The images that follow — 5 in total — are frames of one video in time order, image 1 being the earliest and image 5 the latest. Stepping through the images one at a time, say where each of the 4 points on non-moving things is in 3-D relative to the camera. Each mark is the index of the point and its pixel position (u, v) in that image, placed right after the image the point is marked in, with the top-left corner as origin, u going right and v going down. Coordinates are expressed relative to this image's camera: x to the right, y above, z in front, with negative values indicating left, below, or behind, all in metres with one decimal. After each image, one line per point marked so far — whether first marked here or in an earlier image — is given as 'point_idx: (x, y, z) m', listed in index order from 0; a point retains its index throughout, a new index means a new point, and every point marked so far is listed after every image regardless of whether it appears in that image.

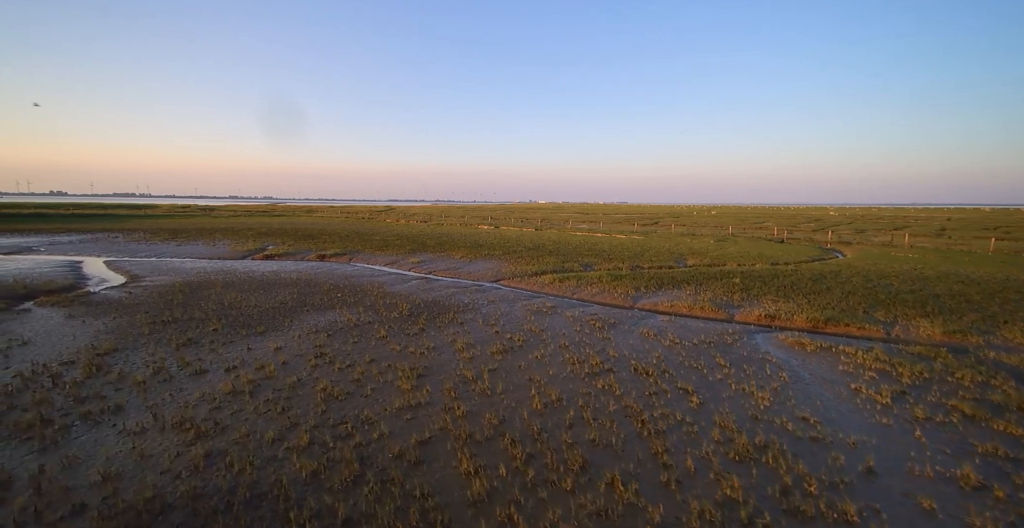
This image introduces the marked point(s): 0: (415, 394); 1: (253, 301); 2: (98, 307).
0: (-2.0, -2.7, +8.9) m
1: (-10.6, -1.5, +17.6) m
2: (-16.0, -1.7, +16.6) m
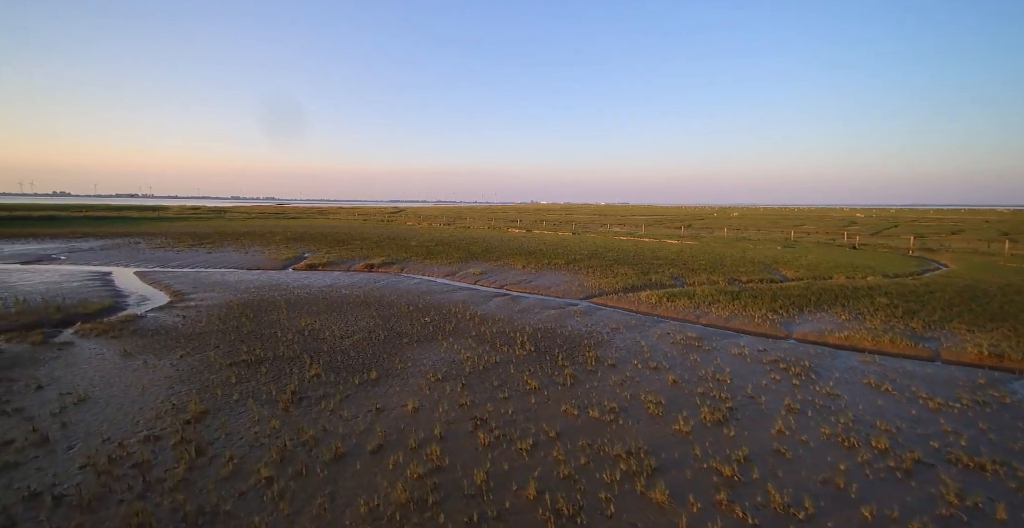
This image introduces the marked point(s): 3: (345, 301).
0: (+2.4, -3.4, +6.0) m
1: (-6.1, -2.3, +14.8) m
2: (-11.5, -2.4, +13.8) m
3: (-7.6, -1.7, +19.6) m
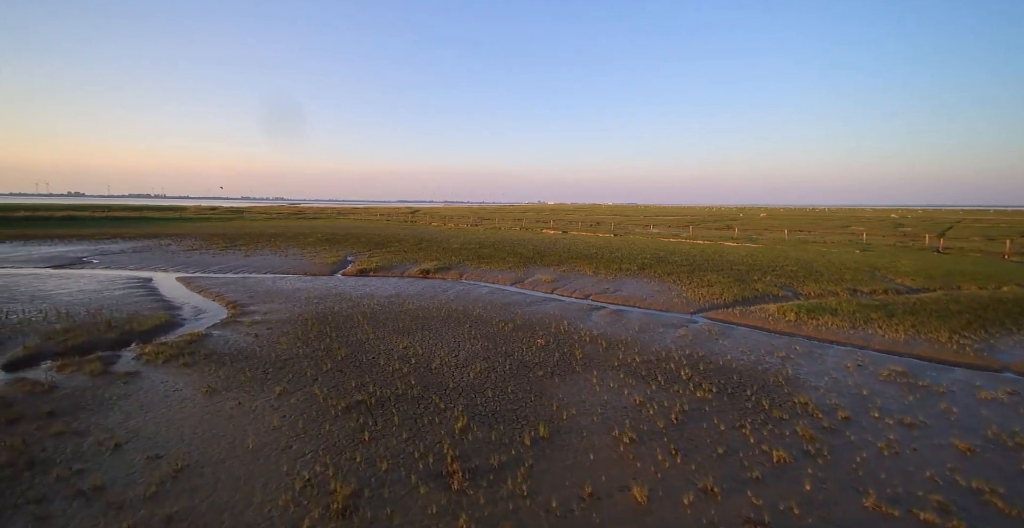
0: (+6.4, -3.8, +3.2) m
1: (-1.9, -2.7, +12.2) m
2: (-7.4, -2.8, +11.4) m
3: (-3.3, -2.1, +17.1) m
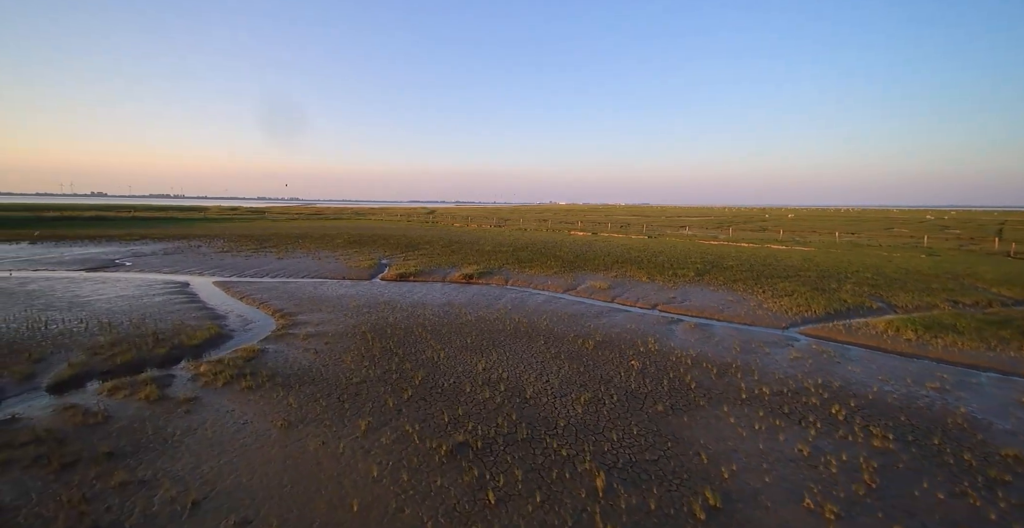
0: (+8.6, -4.2, +1.5) m
1: (+0.6, -3.0, +10.7) m
2: (-4.9, -3.1, +10.0) m
3: (-0.6, -2.4, +15.6) m
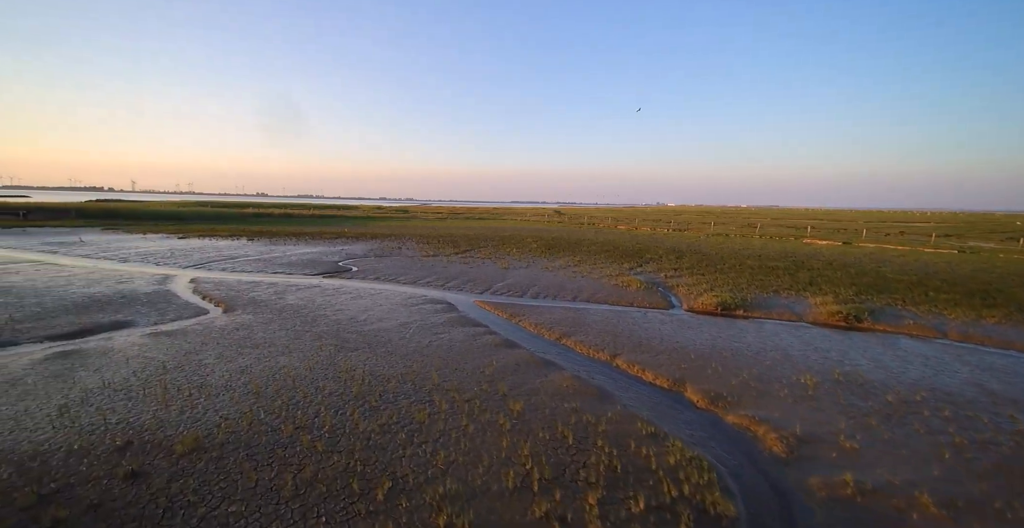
0: (+18.6, -6.0, -10.6) m
1: (+13.2, -4.5, +0.3) m
2: (+7.7, -4.4, +1.0) m
3: (+13.2, -3.9, +5.4) m
